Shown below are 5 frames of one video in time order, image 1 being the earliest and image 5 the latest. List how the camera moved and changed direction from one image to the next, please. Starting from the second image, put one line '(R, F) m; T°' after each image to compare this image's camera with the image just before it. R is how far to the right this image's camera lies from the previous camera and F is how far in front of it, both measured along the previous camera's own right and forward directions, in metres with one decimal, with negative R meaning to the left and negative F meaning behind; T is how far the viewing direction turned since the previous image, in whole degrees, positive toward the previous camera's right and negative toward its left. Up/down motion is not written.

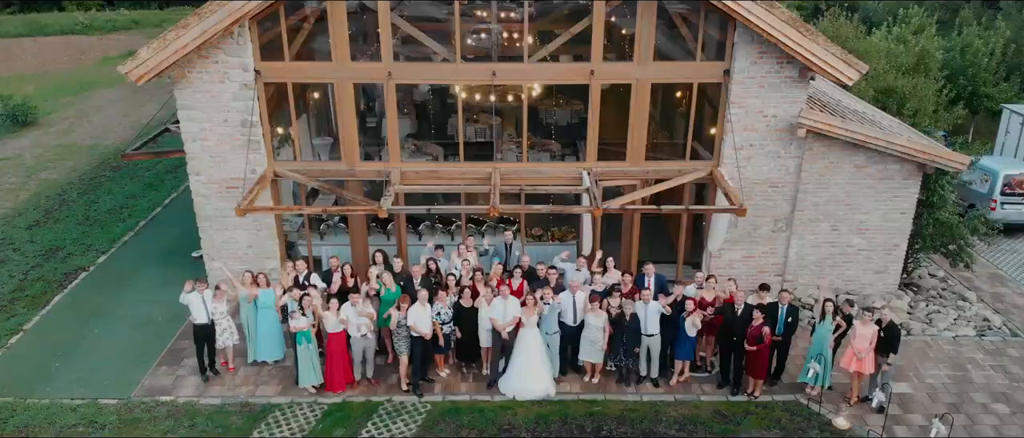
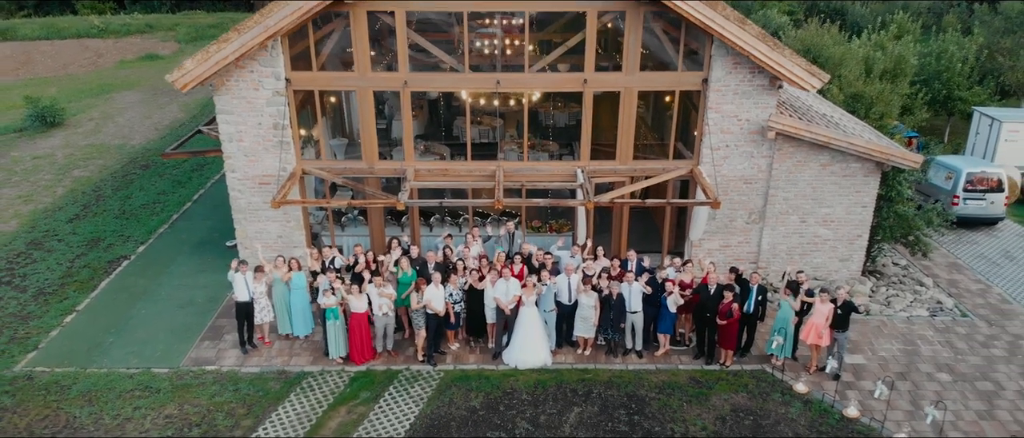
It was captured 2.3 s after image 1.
(0.0, -1.4) m; 0°
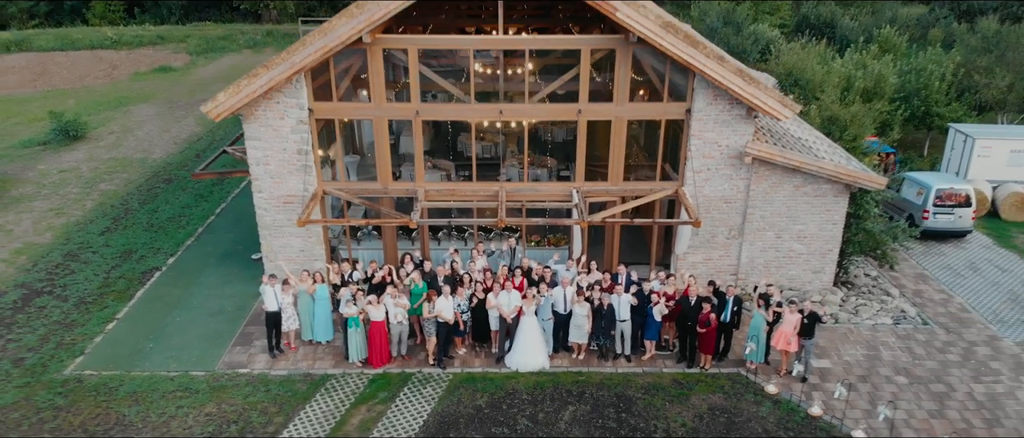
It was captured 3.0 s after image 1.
(0.0, -1.3) m; 0°
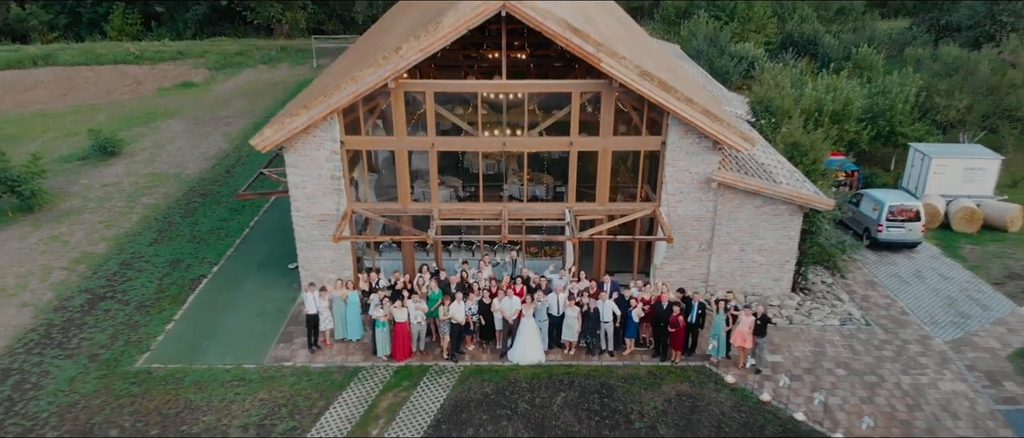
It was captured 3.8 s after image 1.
(0.0, -2.5) m; 0°
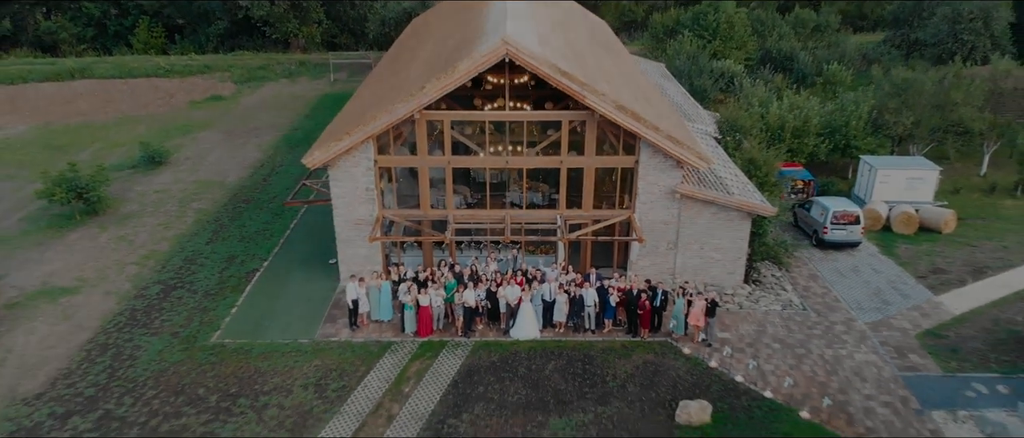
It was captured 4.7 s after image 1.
(0.0, -3.9) m; 0°
